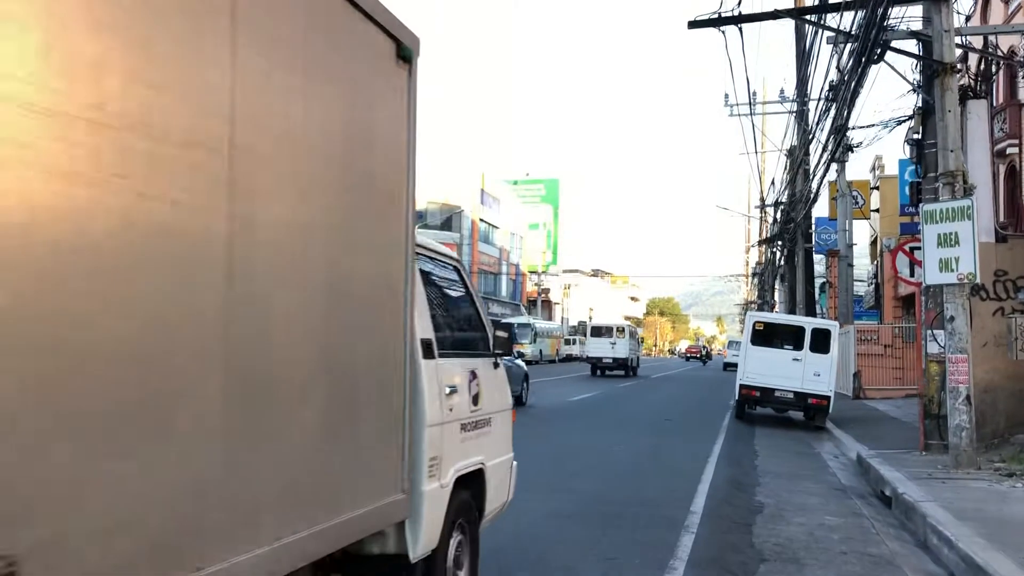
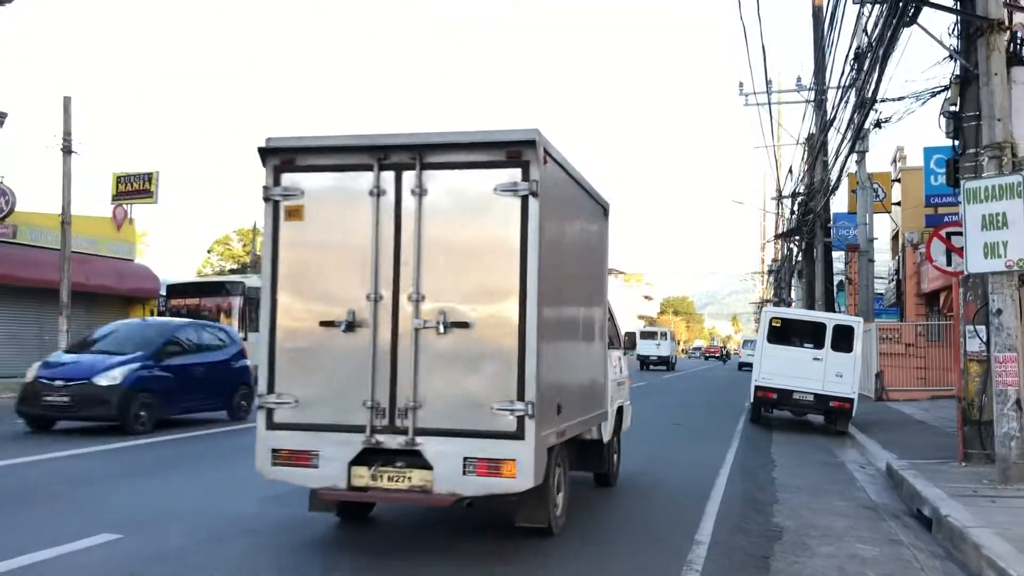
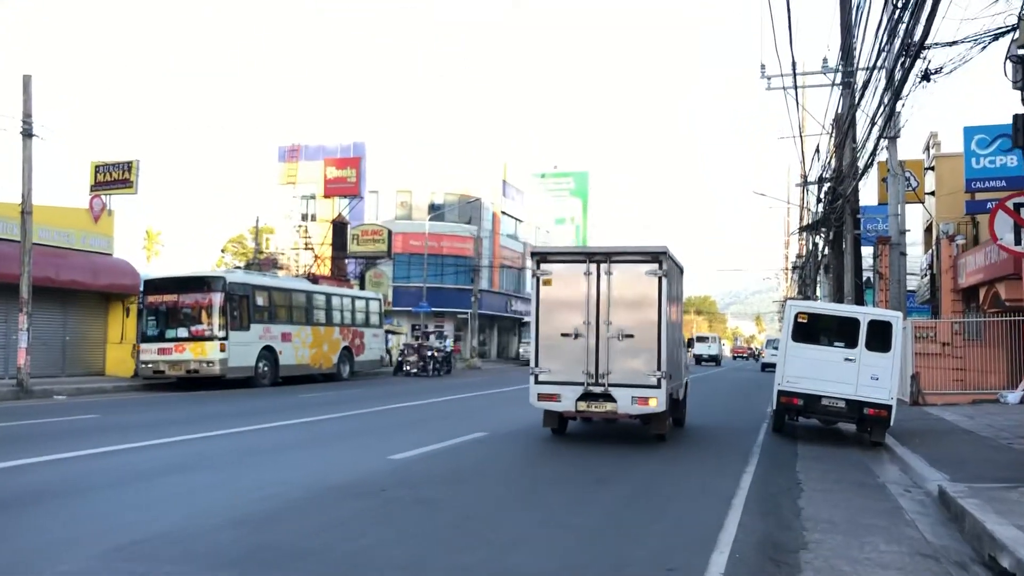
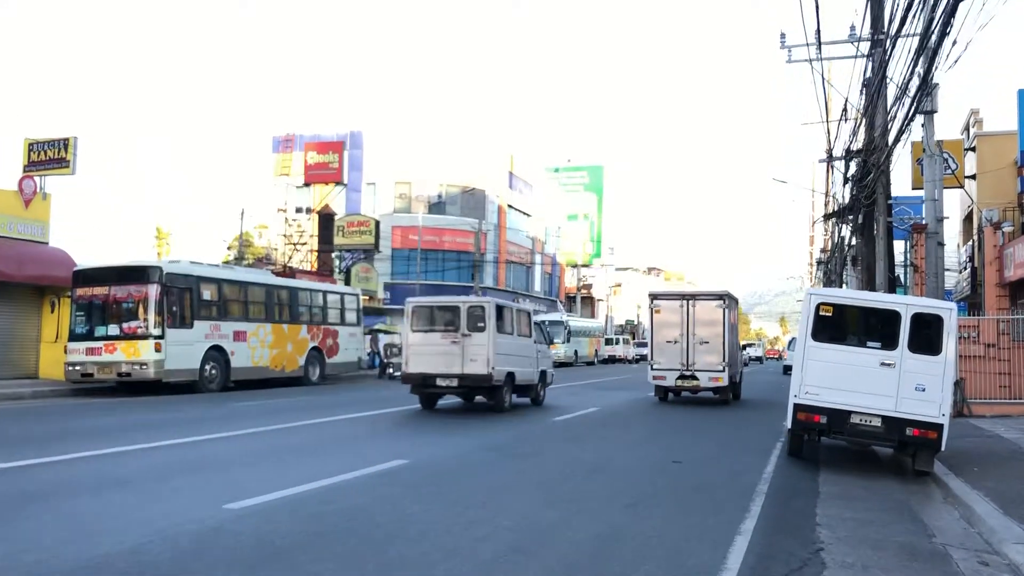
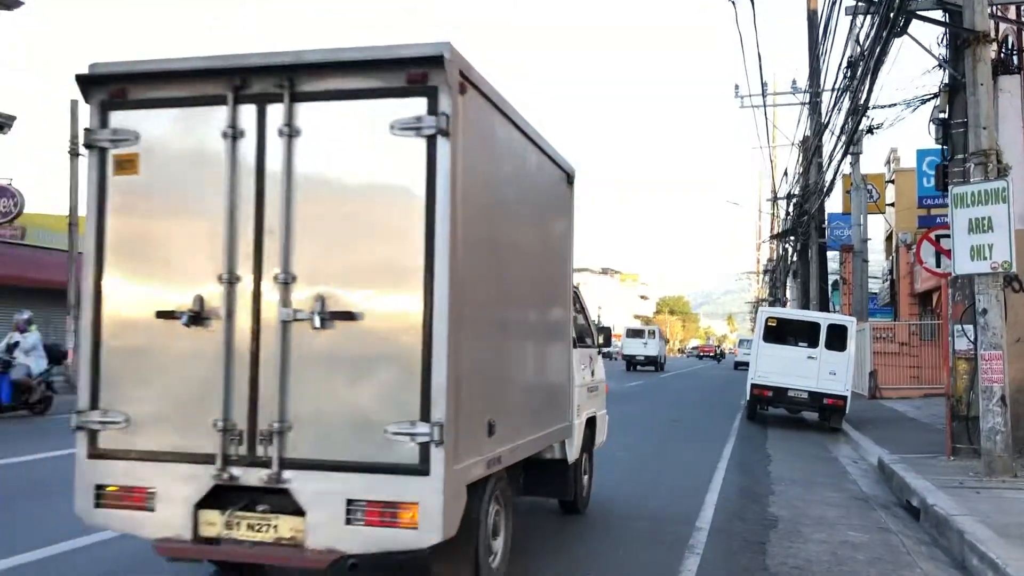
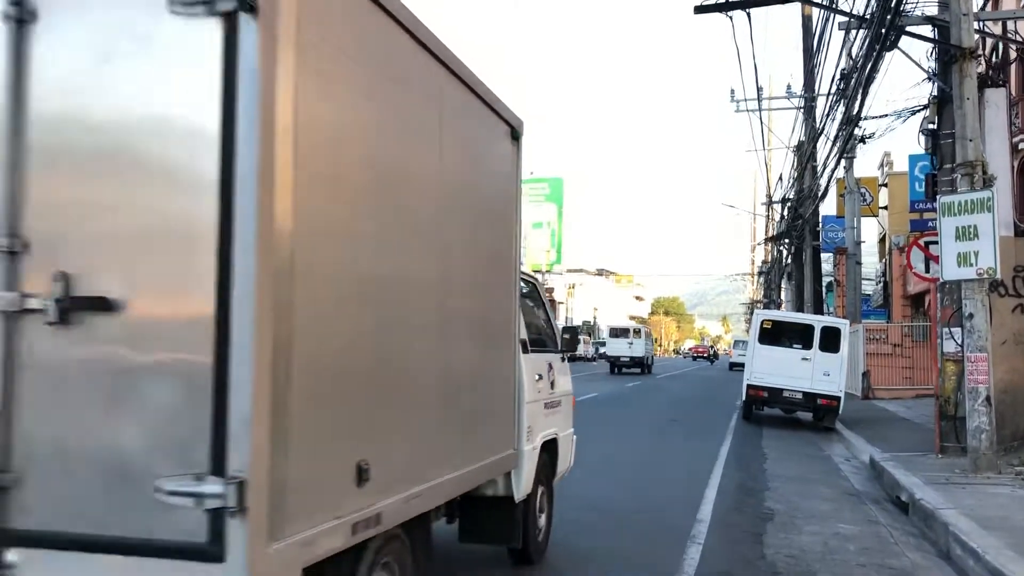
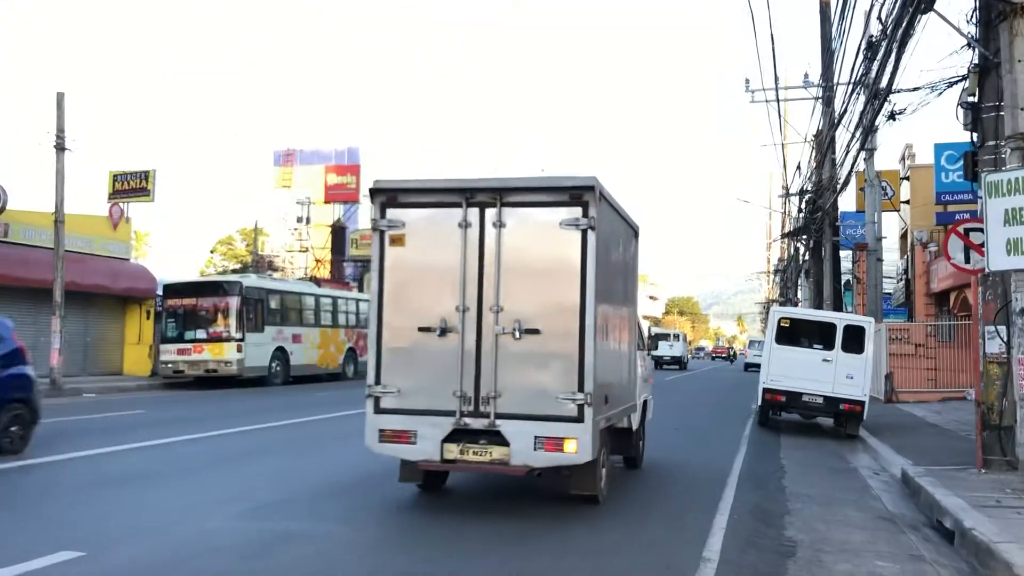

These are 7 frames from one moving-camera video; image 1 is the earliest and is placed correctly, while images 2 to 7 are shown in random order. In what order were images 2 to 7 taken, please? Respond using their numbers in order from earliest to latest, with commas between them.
6, 5, 2, 7, 3, 4
